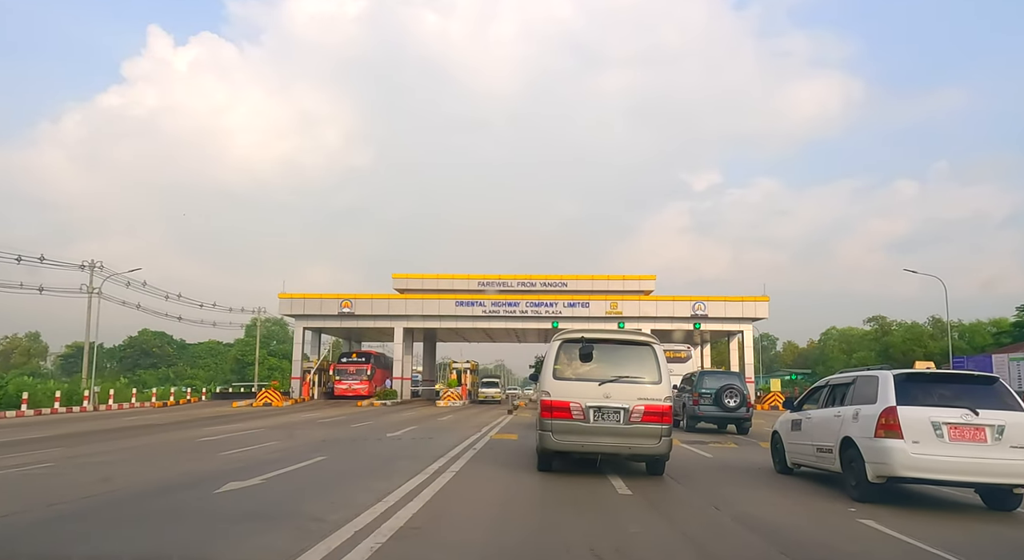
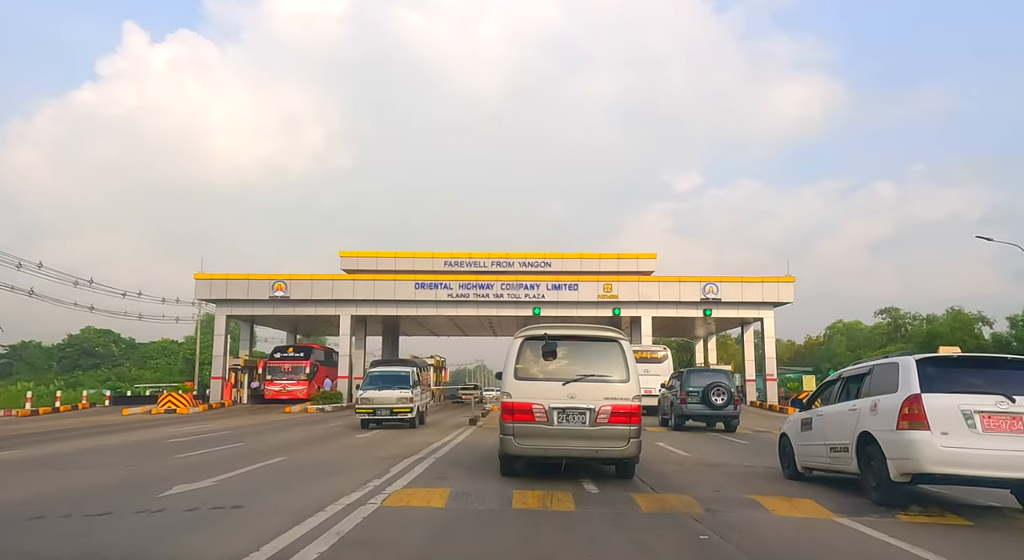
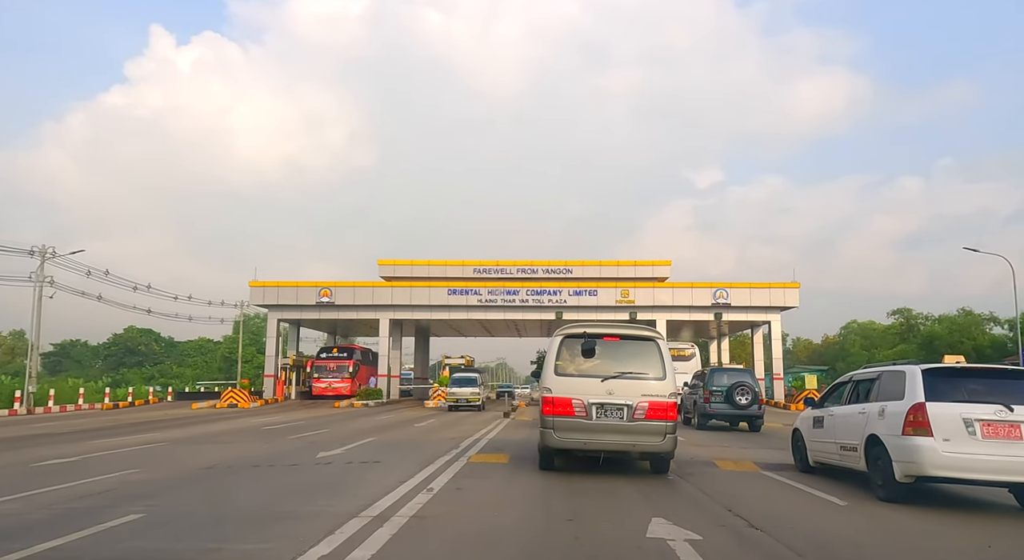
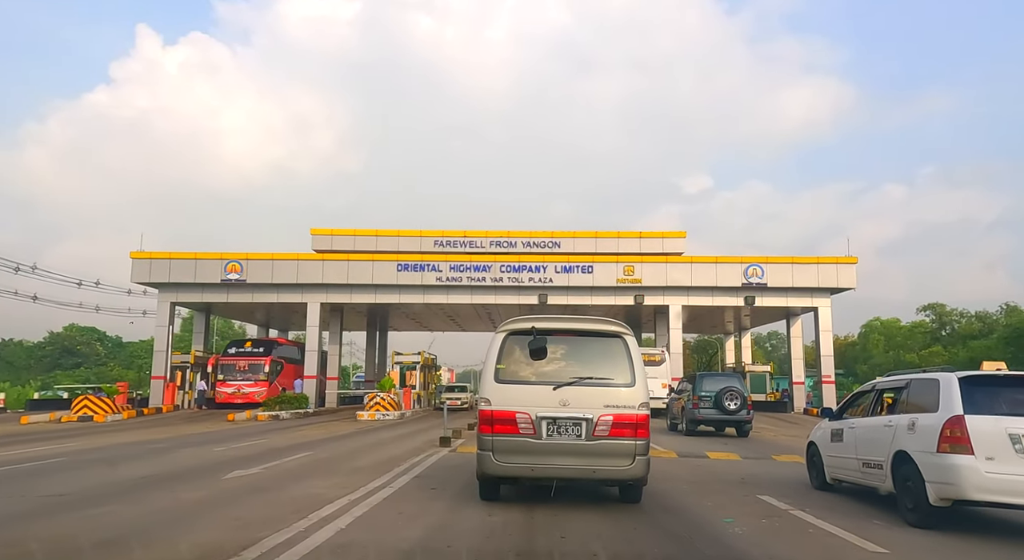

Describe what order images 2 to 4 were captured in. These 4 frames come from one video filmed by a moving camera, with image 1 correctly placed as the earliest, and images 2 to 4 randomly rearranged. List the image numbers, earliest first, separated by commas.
3, 2, 4
